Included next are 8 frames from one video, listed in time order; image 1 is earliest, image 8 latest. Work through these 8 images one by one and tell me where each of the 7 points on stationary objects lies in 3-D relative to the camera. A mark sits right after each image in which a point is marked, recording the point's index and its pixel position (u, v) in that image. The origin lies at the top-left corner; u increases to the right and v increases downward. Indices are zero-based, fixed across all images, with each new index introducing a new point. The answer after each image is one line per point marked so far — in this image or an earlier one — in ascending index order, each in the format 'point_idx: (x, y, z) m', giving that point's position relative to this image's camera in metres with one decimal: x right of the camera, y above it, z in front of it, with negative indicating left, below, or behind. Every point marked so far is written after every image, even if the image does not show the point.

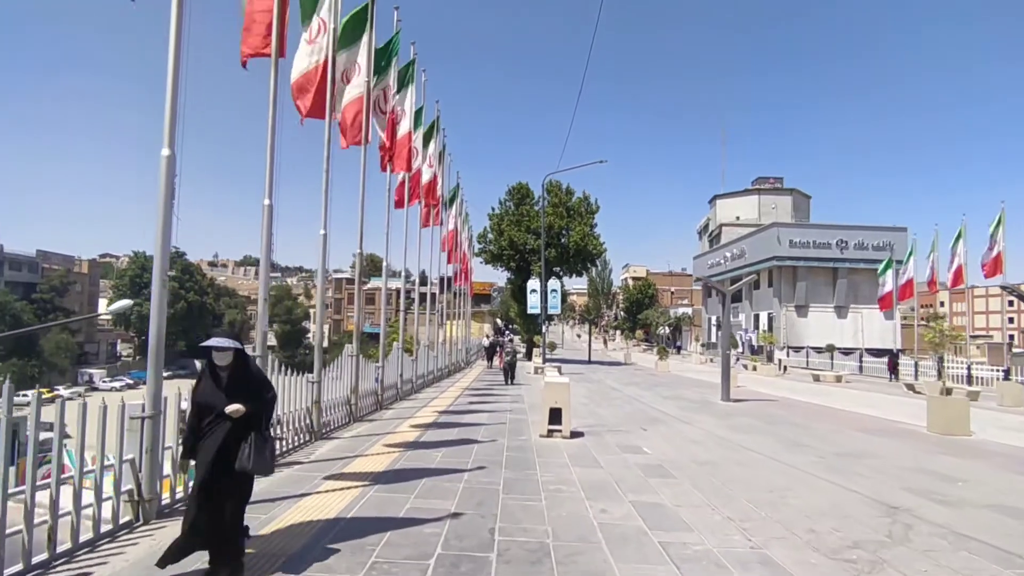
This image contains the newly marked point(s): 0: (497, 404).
0: (-0.4, -2.9, +15.5) m
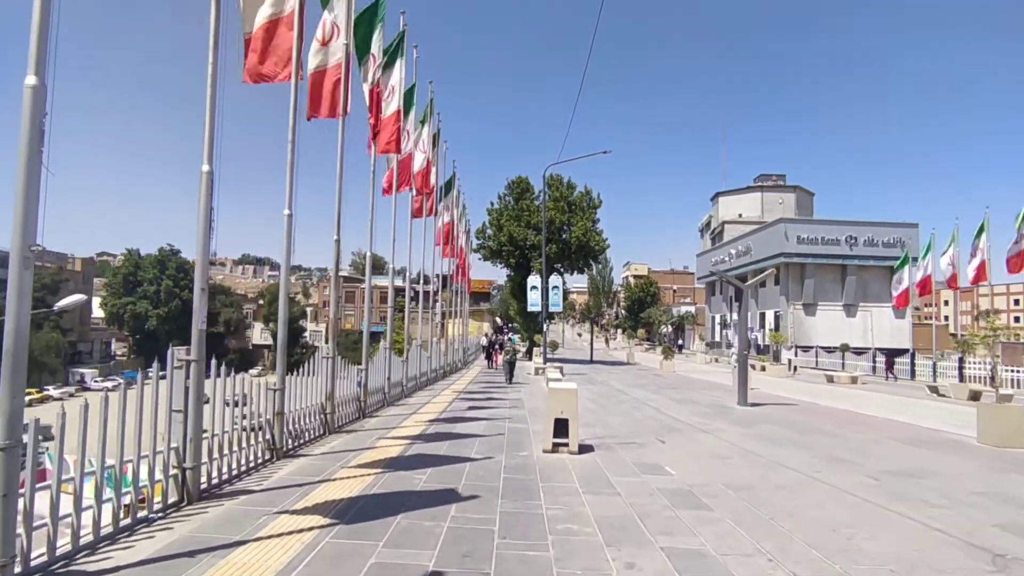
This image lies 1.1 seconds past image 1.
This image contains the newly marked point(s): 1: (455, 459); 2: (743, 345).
0: (-0.4, -2.8, +14.1) m
1: (-0.7, -2.3, +8.2) m
2: (+6.4, -1.6, +17.1) m
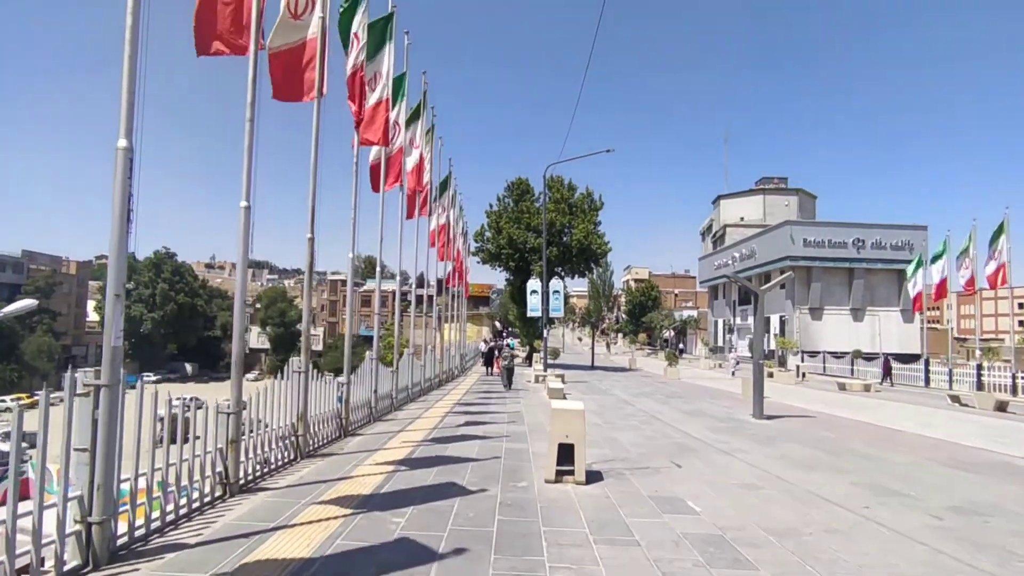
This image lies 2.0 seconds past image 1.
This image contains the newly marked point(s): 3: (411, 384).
0: (-0.5, -2.9, +12.9) m
1: (-0.8, -2.3, +7.0) m
2: (+6.4, -1.7, +15.9) m
3: (-3.1, -3.0, +19.5) m
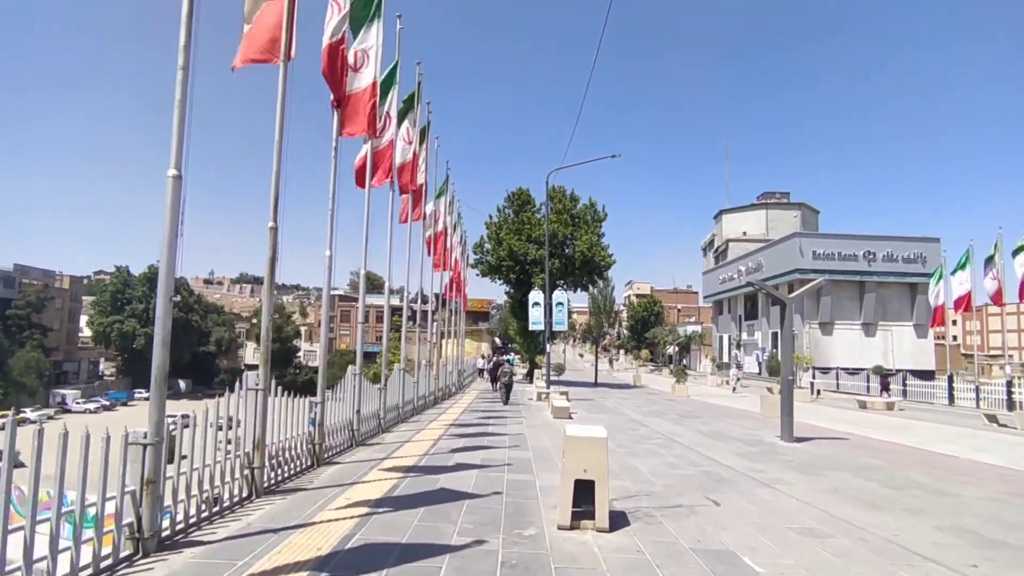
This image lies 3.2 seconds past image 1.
0: (-0.4, -3.0, +11.3) m
1: (-0.7, -2.3, +5.5) m
2: (+6.4, -1.9, +14.4) m
3: (-3.1, -3.2, +17.9) m
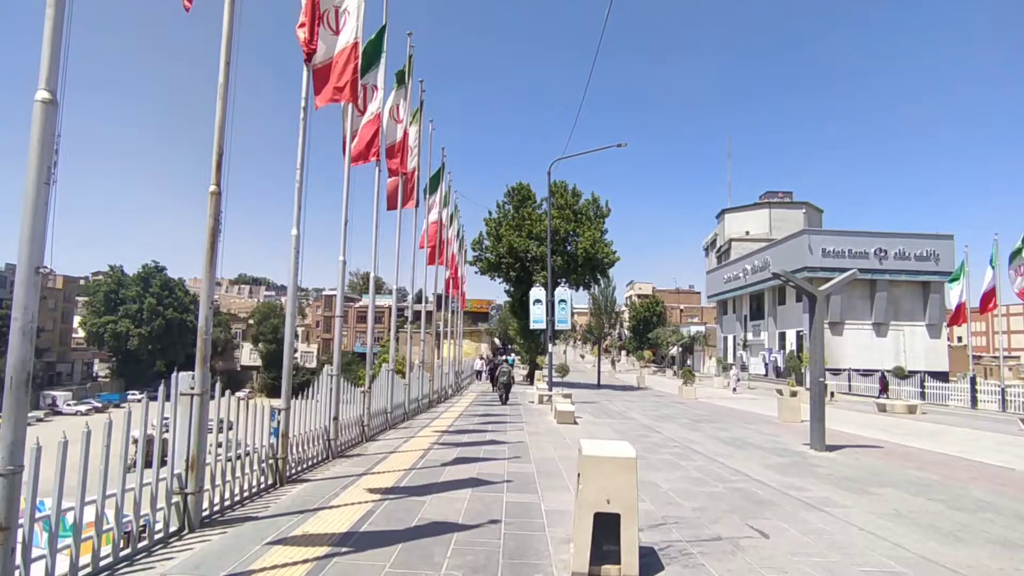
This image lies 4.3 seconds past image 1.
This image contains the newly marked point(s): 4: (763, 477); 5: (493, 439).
0: (-0.4, -2.8, +9.9) m
1: (-0.7, -2.1, +4.0) m
2: (+6.4, -1.7, +13.0) m
3: (-3.1, -3.1, +16.5) m
4: (+3.9, -2.9, +9.6) m
5: (-0.4, -3.2, +12.9) m
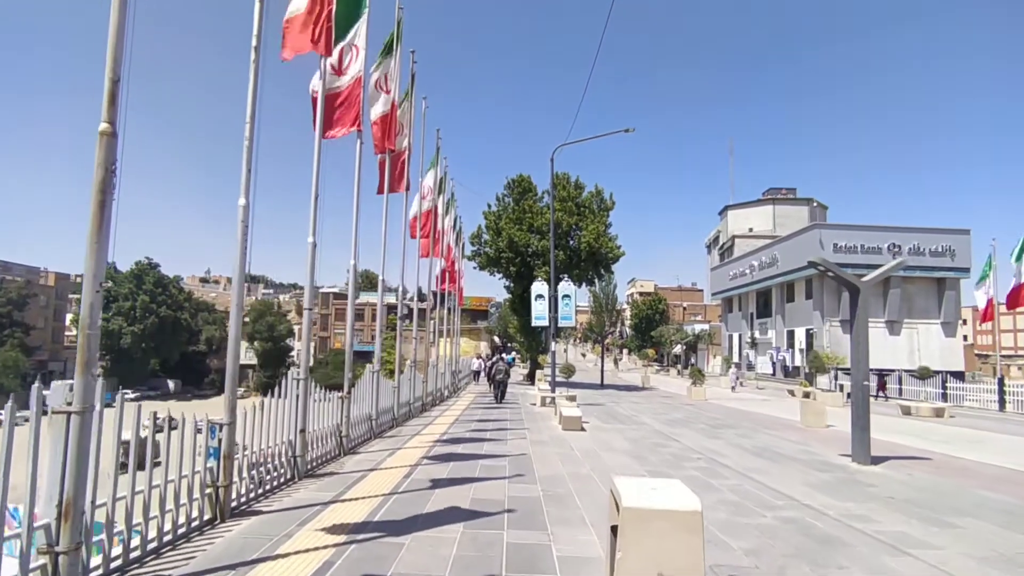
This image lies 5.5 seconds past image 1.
0: (-0.4, -2.6, +8.3) m
1: (-0.7, -1.9, +2.5) m
2: (+6.4, -1.6, +11.4) m
3: (-3.1, -2.9, +14.9) m
4: (+3.9, -2.8, +8.0) m
5: (-0.4, -3.0, +11.4) m
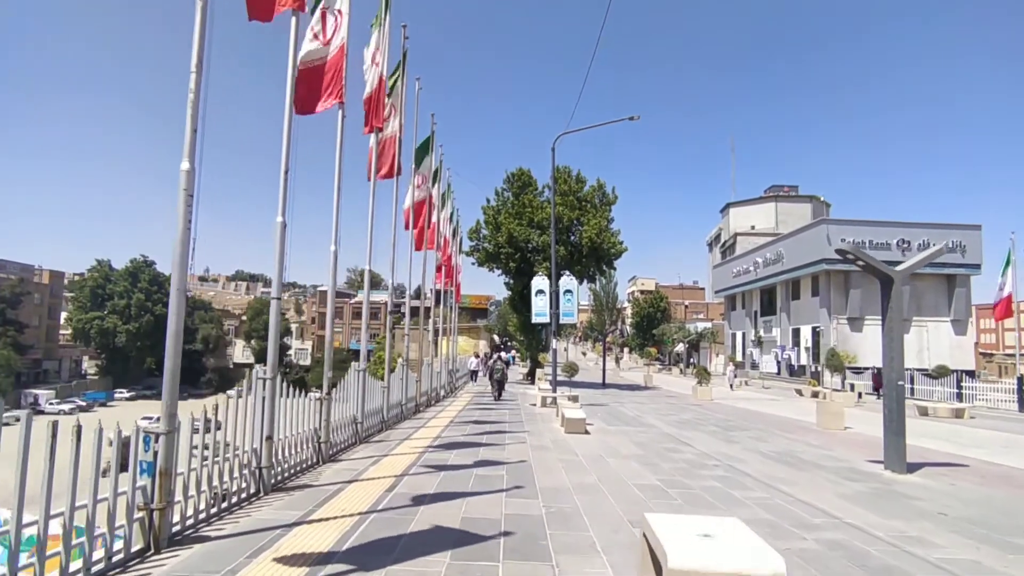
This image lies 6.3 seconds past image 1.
0: (-0.4, -2.5, +7.3) m
1: (-0.7, -1.8, +1.4) m
2: (+6.4, -1.4, +10.3) m
3: (-3.1, -2.7, +13.8) m
4: (+3.9, -2.6, +7.0) m
5: (-0.4, -2.8, +10.3) m
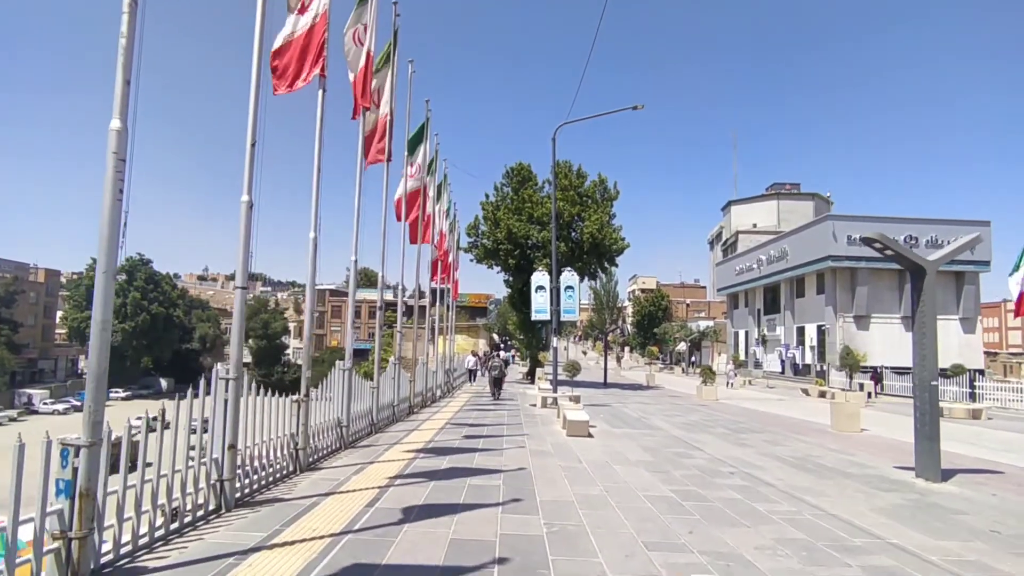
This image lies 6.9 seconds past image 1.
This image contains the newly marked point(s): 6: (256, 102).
0: (-0.5, -2.3, +6.4) m
1: (-0.7, -1.7, +0.6) m
2: (+6.4, -1.3, +9.5) m
3: (-3.1, -2.6, +13.0) m
4: (+3.9, -2.5, +6.1) m
5: (-0.4, -2.7, +9.5) m
6: (-2.9, +2.1, +7.3) m
